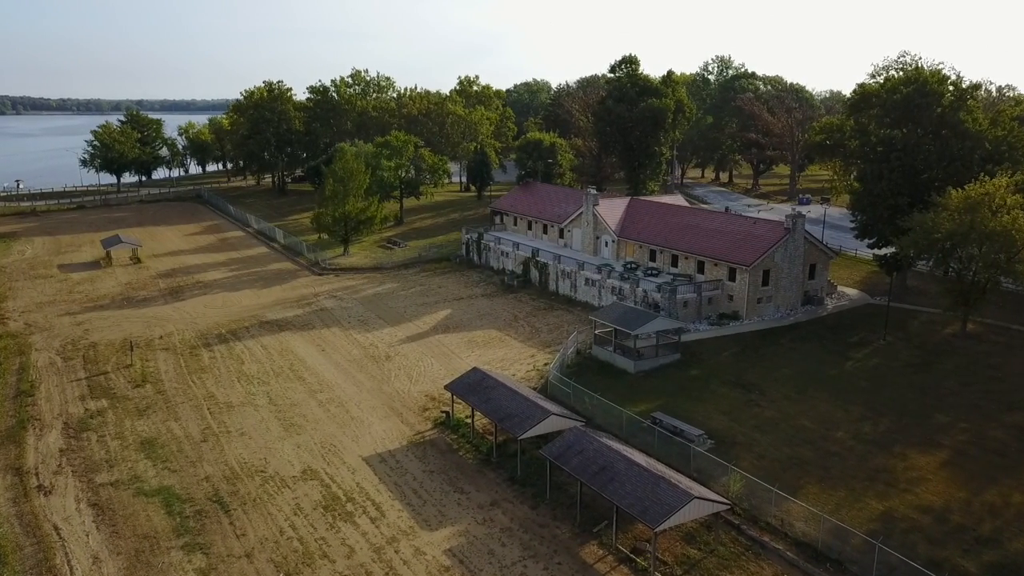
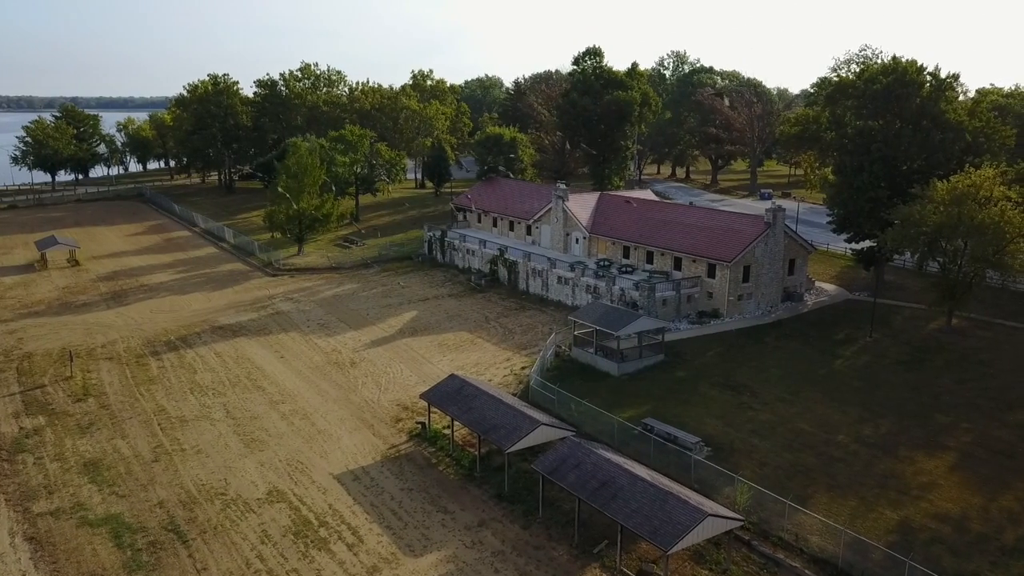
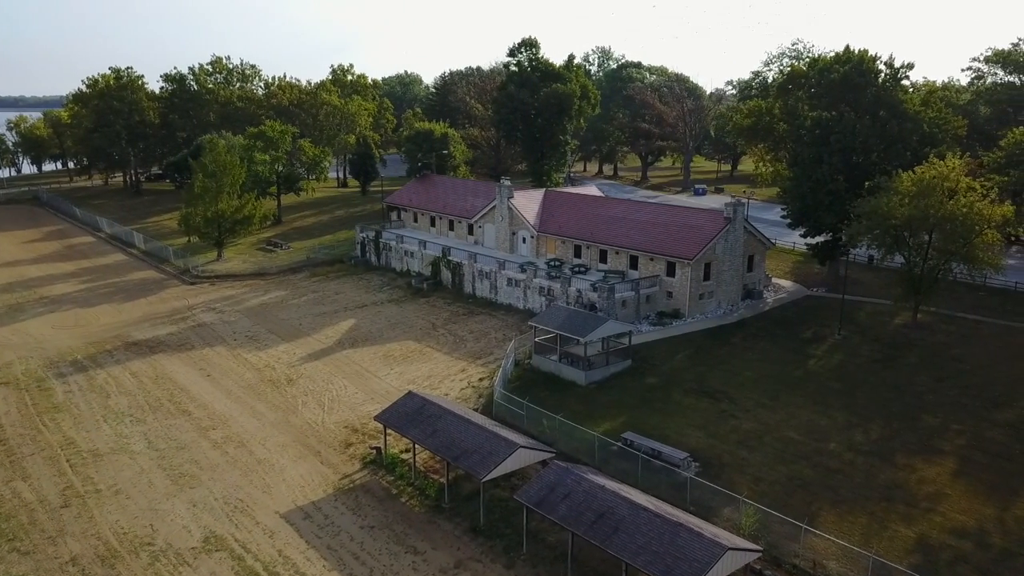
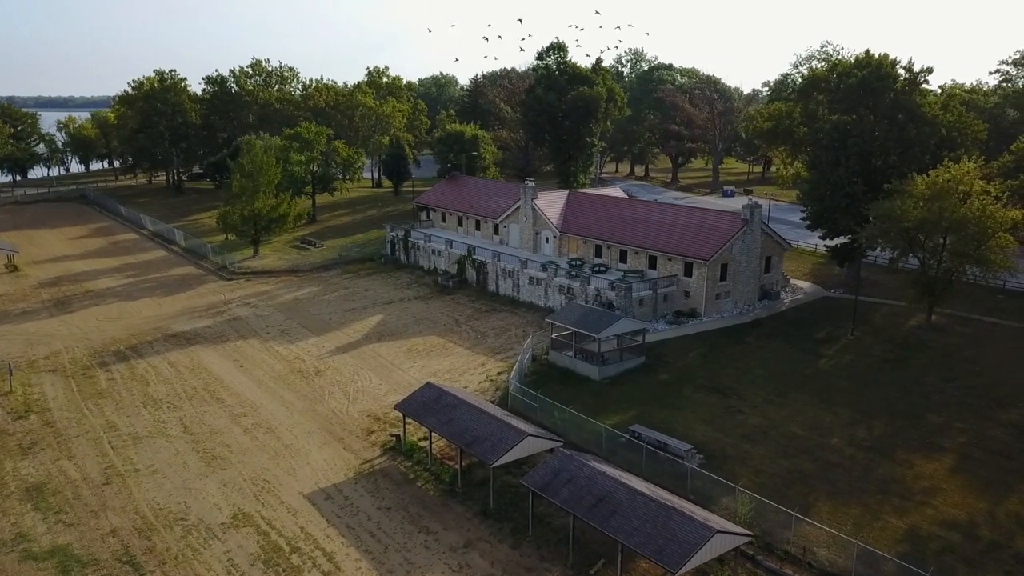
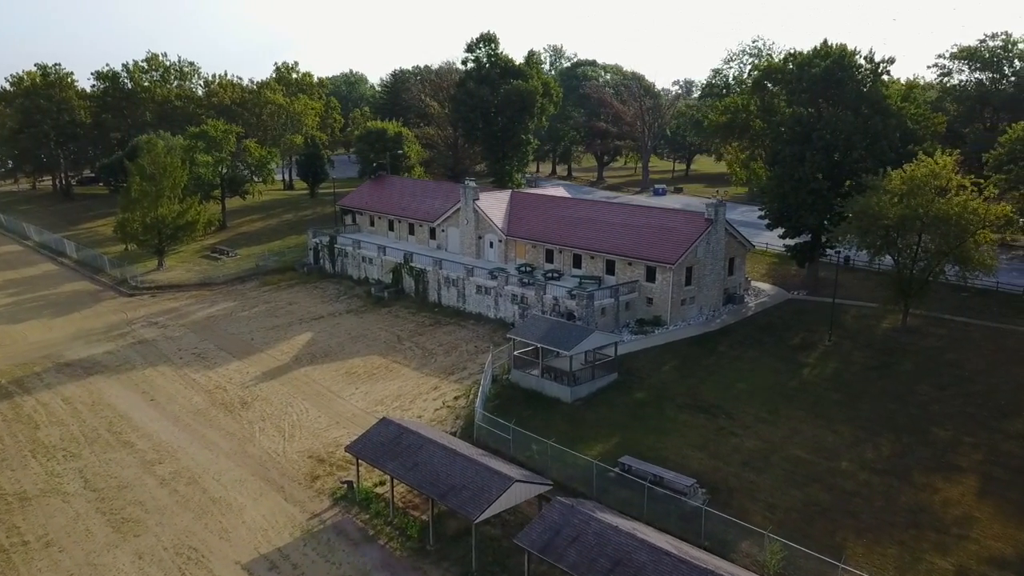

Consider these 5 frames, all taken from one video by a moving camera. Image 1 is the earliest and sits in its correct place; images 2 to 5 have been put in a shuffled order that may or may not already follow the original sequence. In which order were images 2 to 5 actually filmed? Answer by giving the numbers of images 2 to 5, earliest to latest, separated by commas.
2, 4, 3, 5
